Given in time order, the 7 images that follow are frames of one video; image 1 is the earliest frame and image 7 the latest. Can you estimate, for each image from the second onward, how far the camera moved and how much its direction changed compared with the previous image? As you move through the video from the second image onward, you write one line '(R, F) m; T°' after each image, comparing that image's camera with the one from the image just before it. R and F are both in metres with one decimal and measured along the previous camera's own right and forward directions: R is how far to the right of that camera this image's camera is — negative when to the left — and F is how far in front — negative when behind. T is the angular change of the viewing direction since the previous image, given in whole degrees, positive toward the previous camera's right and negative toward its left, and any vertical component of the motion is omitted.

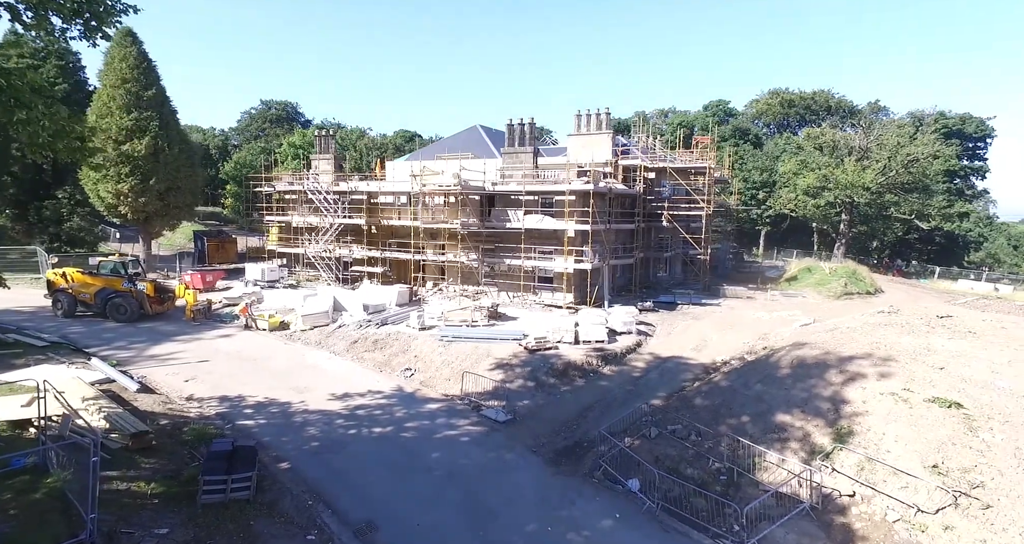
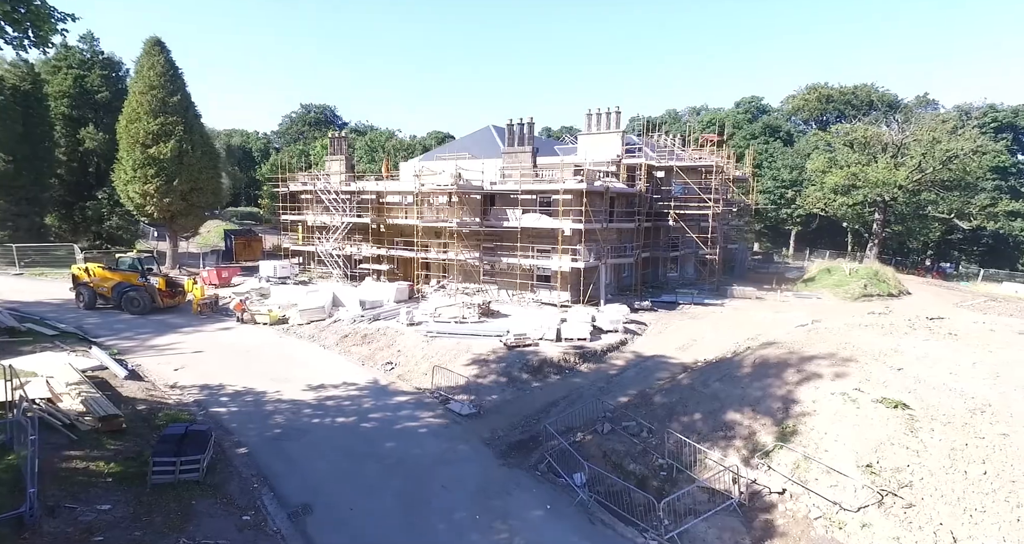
(+2.0, -0.2) m; -4°
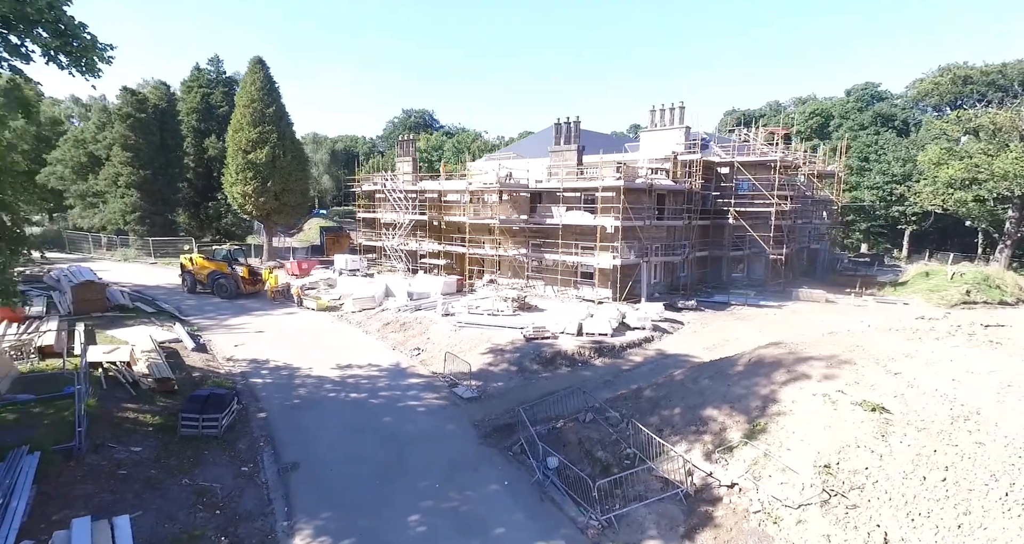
(+2.7, -0.5) m; -10°
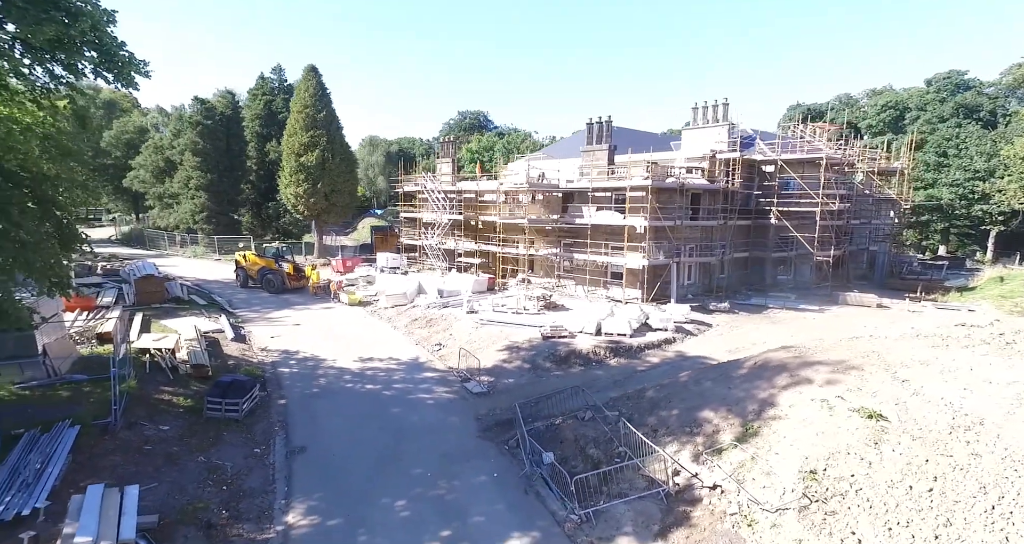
(+1.4, -0.2) m; -6°
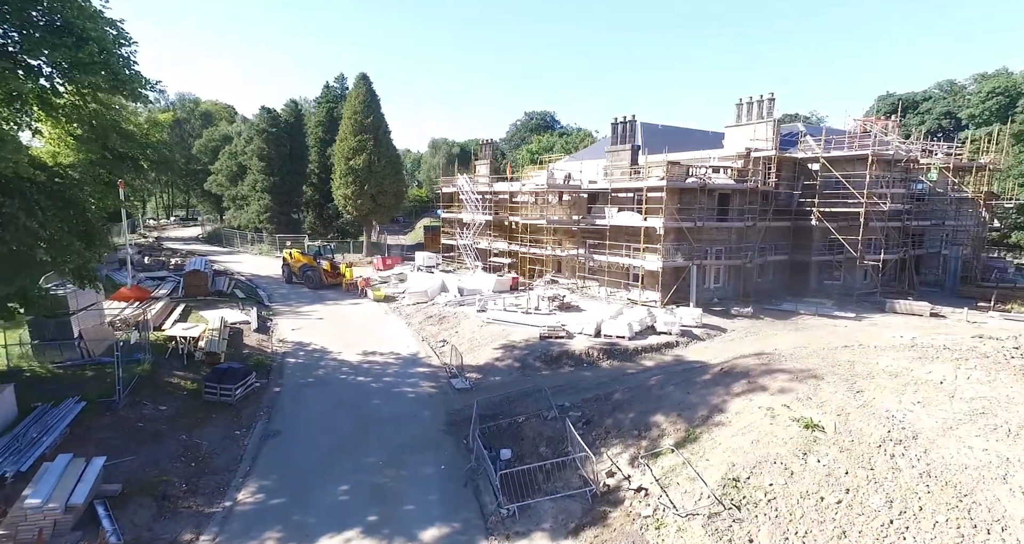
(+2.6, -0.1) m; -7°
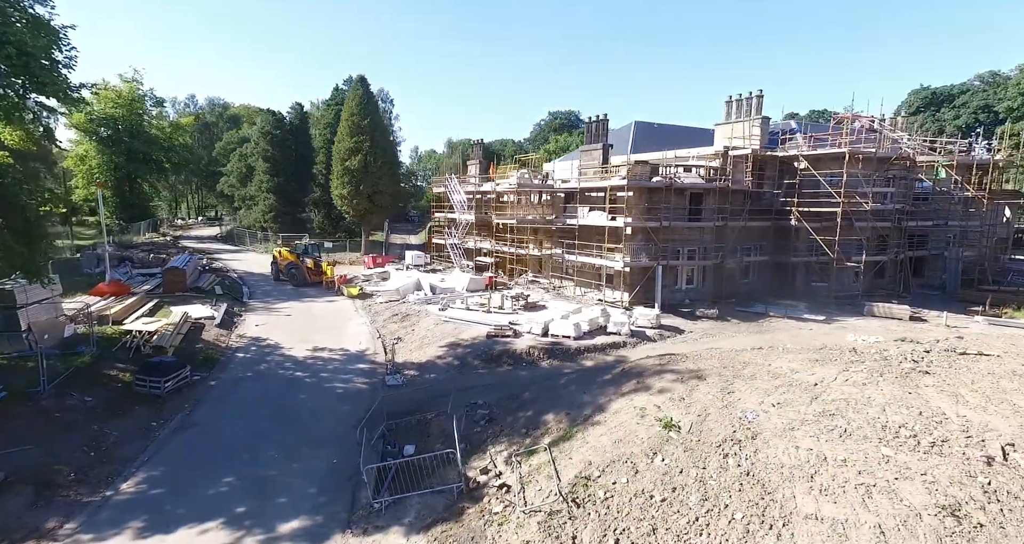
(+3.0, 0.0) m; -3°
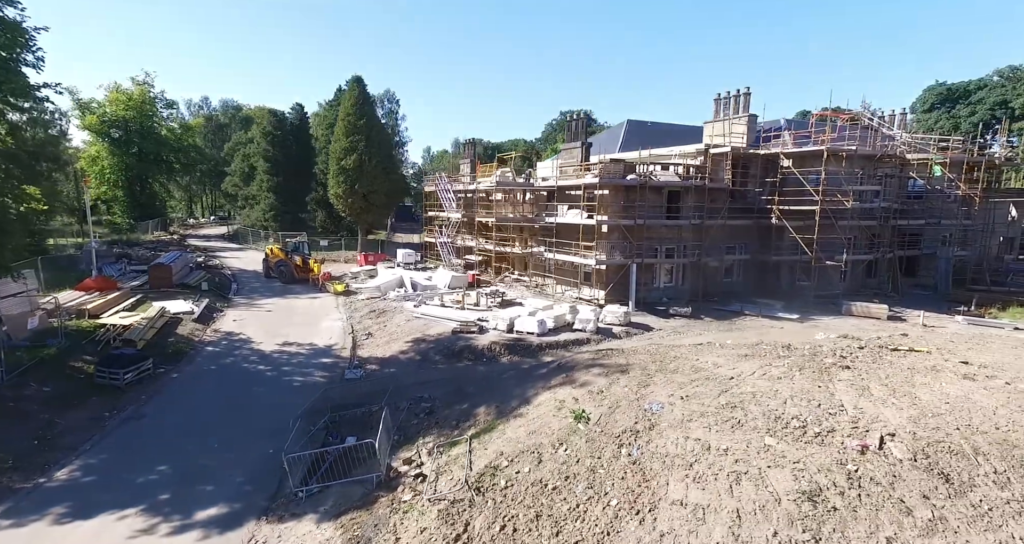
(+1.8, -0.1) m; -1°
